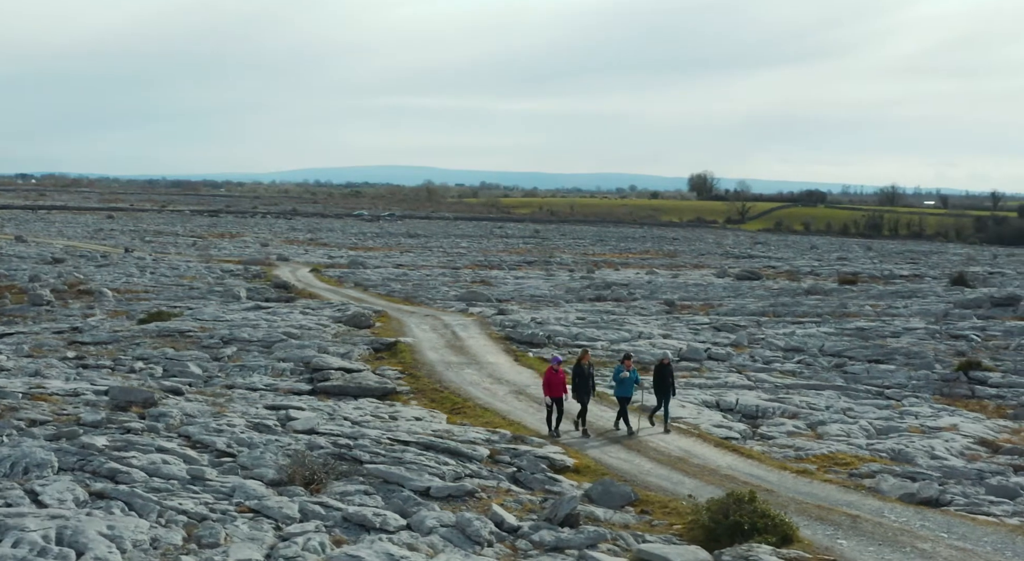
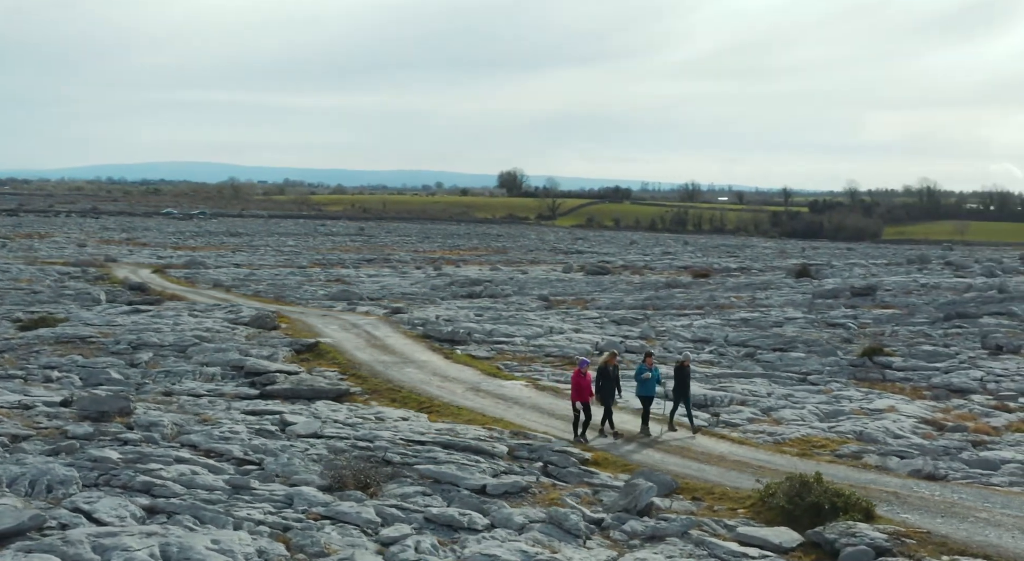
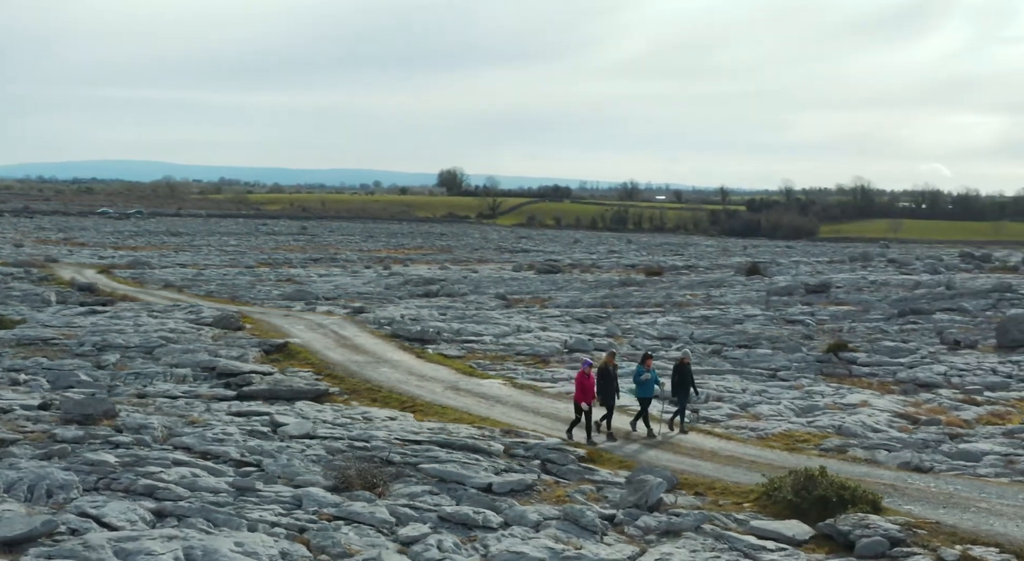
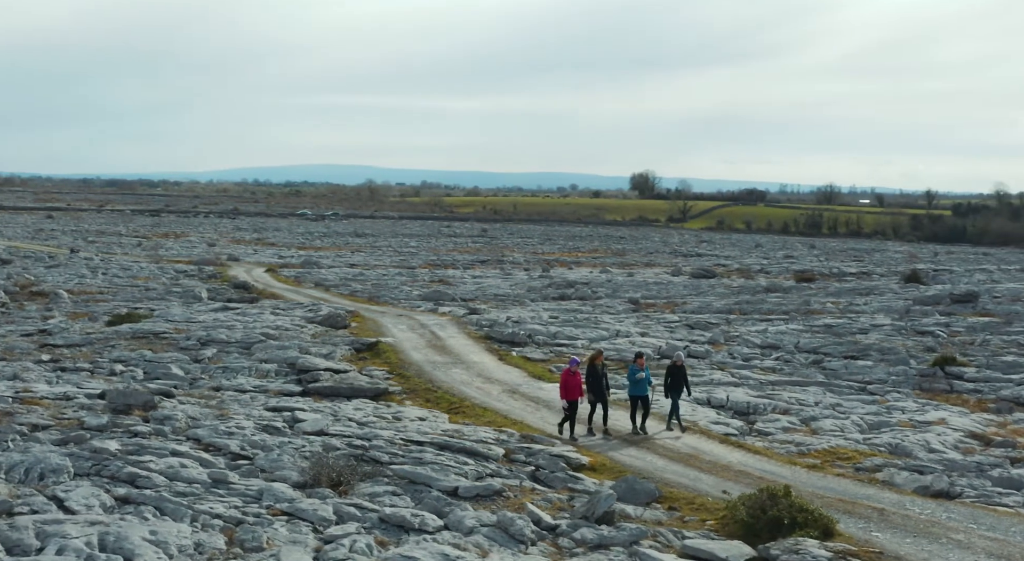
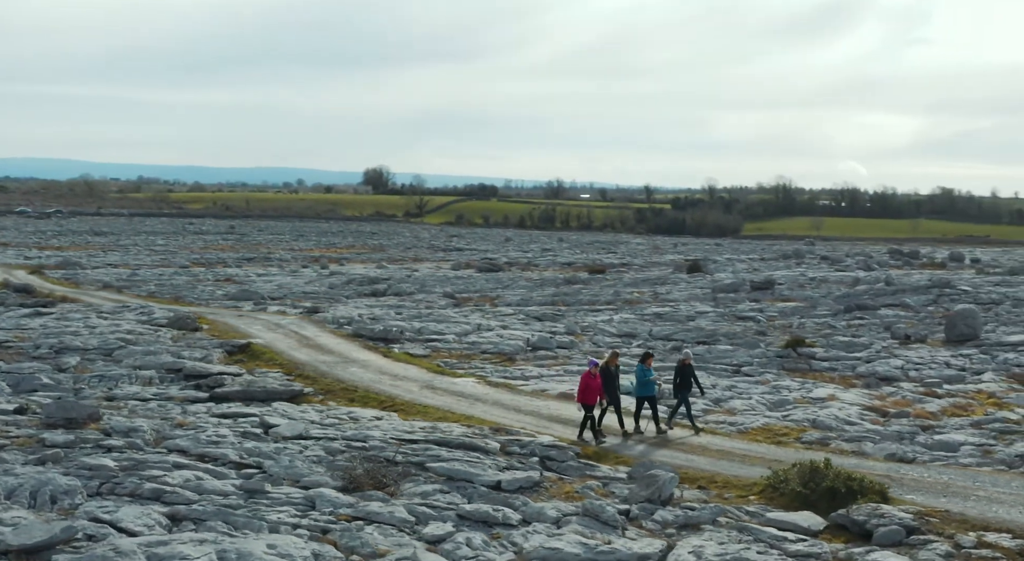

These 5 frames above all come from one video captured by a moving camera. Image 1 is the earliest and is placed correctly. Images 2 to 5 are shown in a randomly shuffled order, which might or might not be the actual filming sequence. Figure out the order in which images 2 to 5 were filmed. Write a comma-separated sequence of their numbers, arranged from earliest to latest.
4, 2, 3, 5
